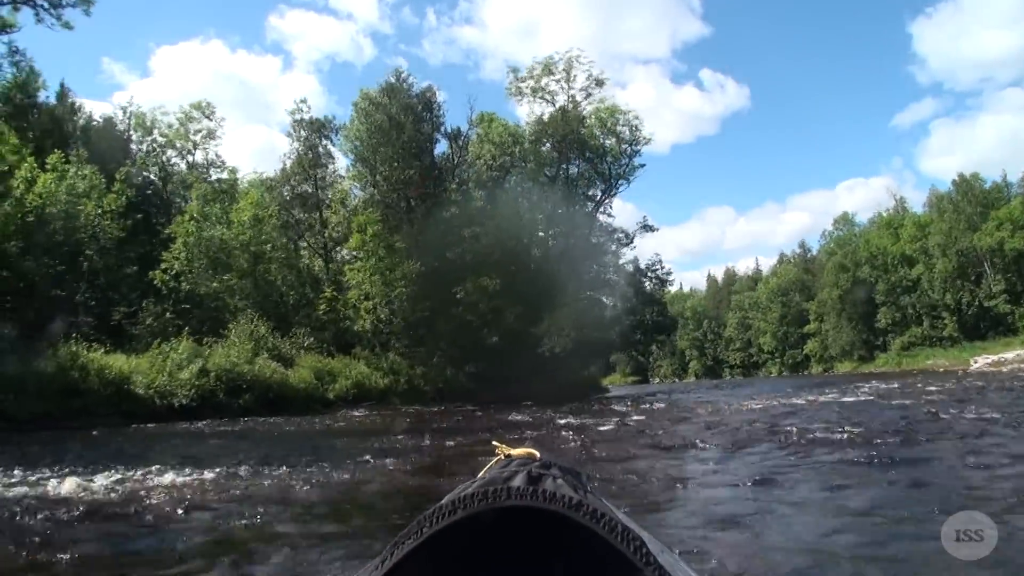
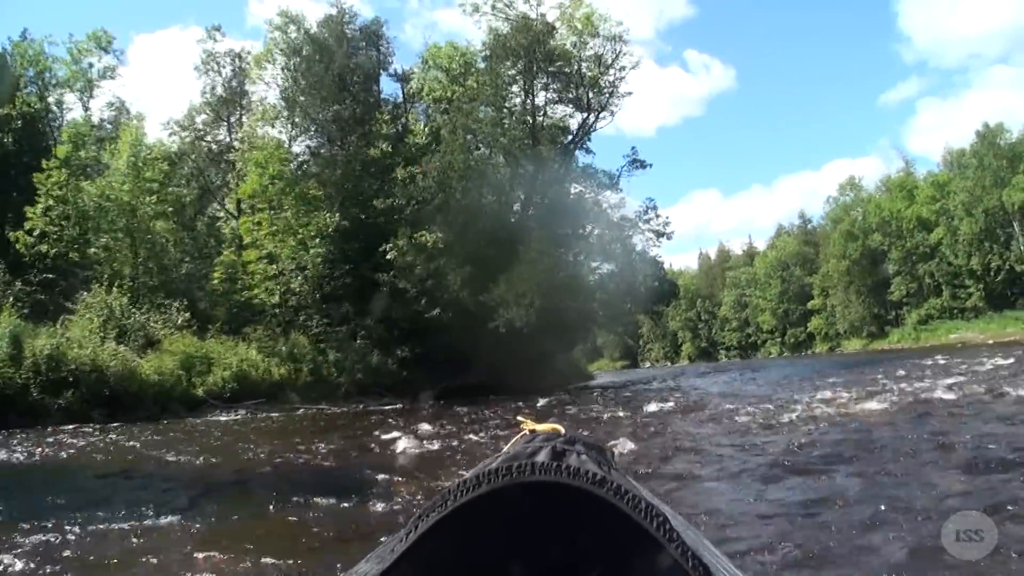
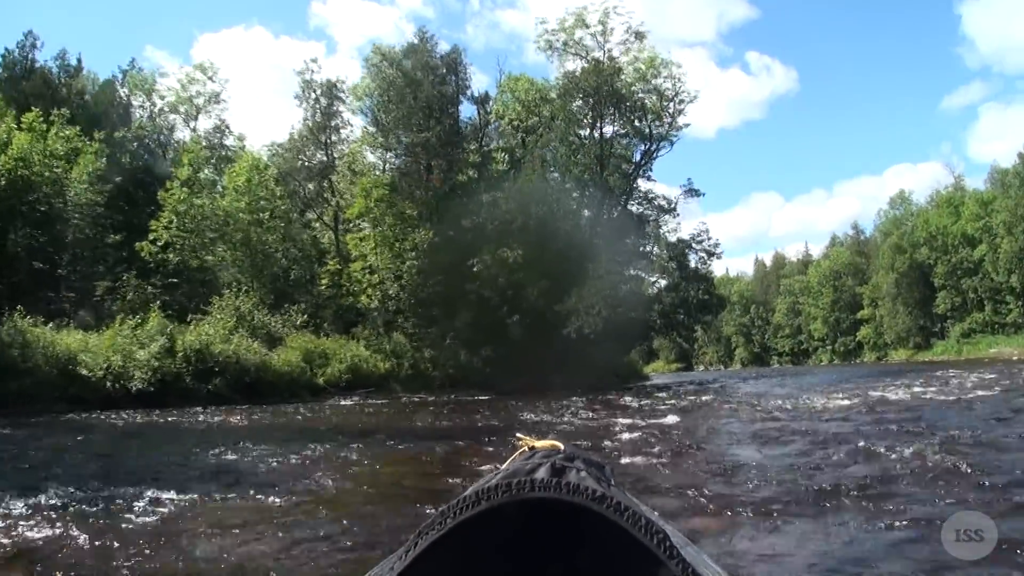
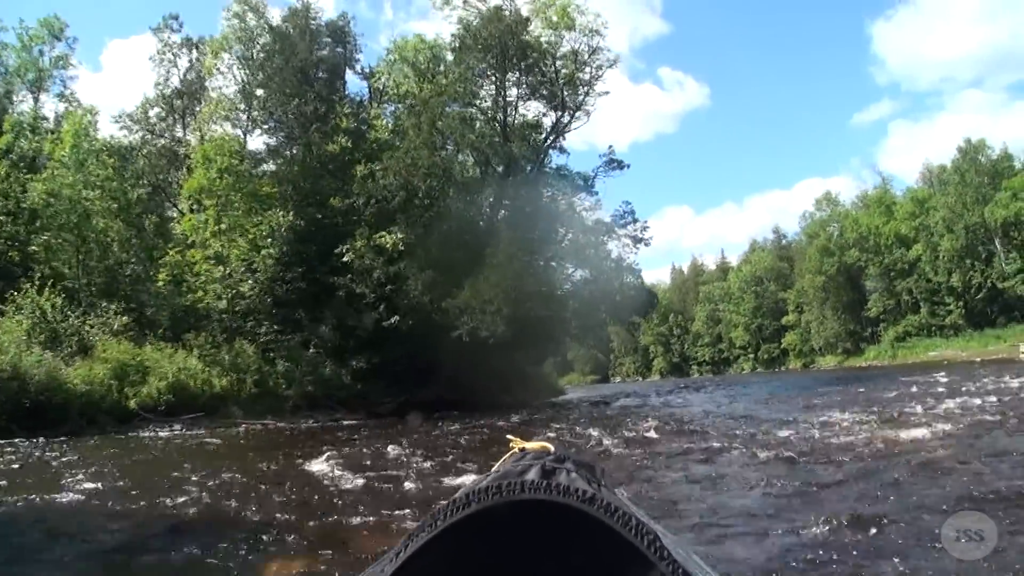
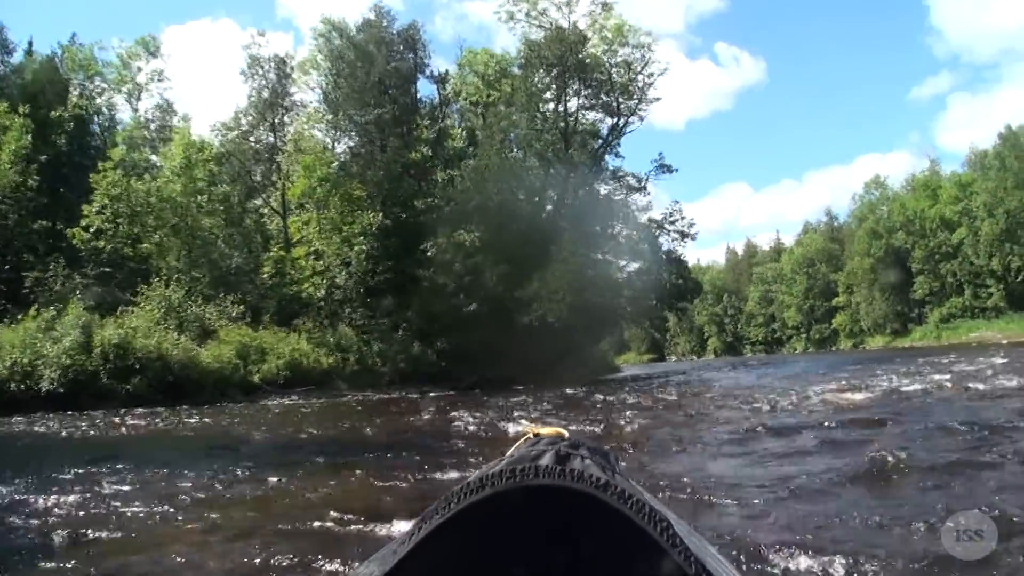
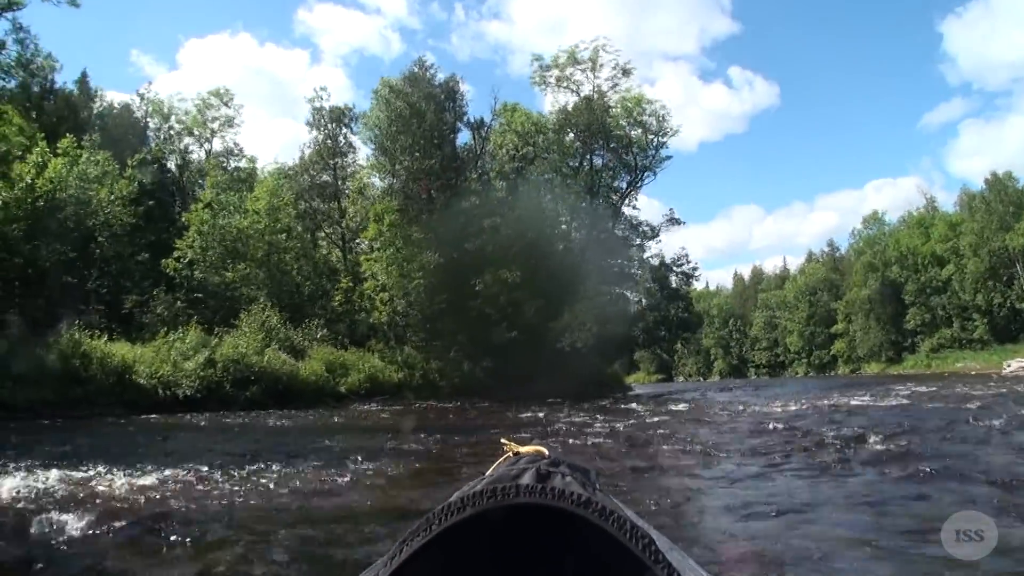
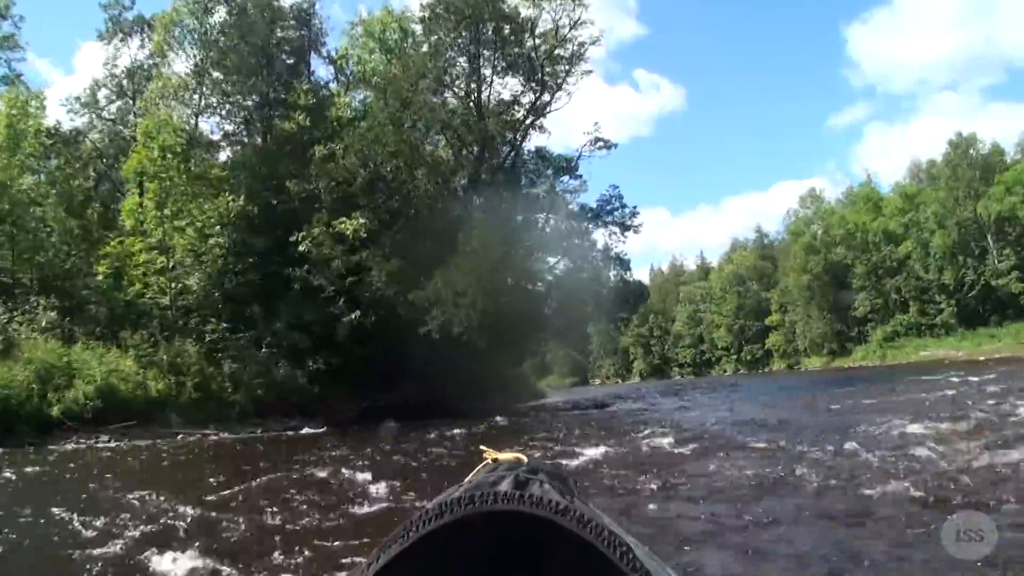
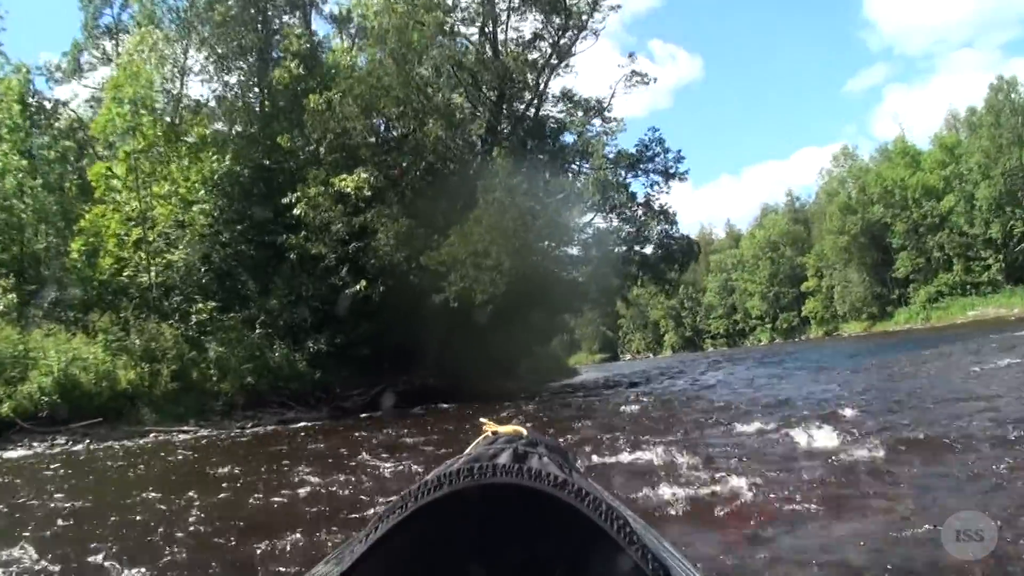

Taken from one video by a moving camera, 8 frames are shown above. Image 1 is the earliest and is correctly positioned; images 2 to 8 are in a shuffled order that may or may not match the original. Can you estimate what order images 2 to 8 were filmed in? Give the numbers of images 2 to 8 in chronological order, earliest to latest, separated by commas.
6, 3, 5, 2, 4, 7, 8
